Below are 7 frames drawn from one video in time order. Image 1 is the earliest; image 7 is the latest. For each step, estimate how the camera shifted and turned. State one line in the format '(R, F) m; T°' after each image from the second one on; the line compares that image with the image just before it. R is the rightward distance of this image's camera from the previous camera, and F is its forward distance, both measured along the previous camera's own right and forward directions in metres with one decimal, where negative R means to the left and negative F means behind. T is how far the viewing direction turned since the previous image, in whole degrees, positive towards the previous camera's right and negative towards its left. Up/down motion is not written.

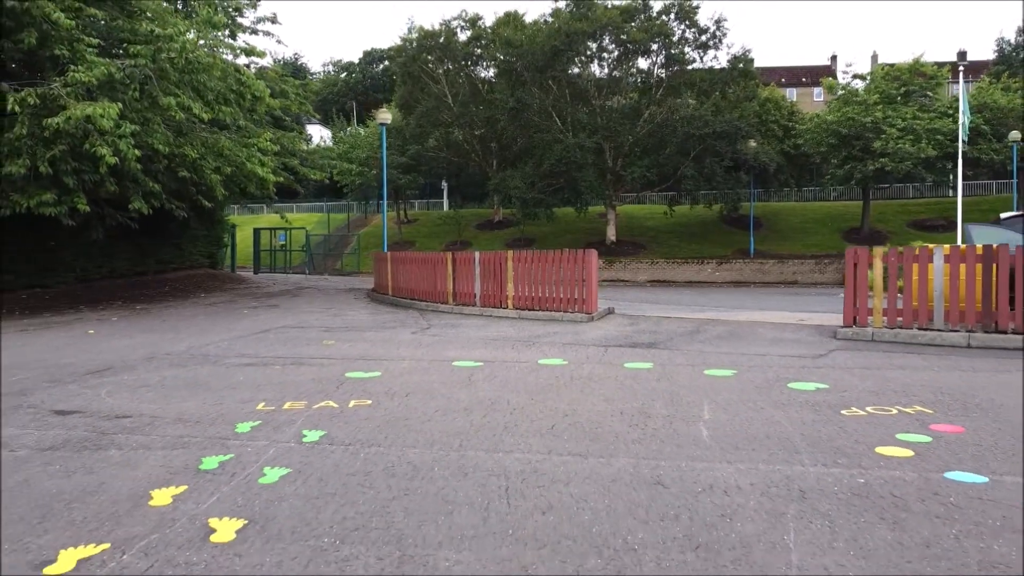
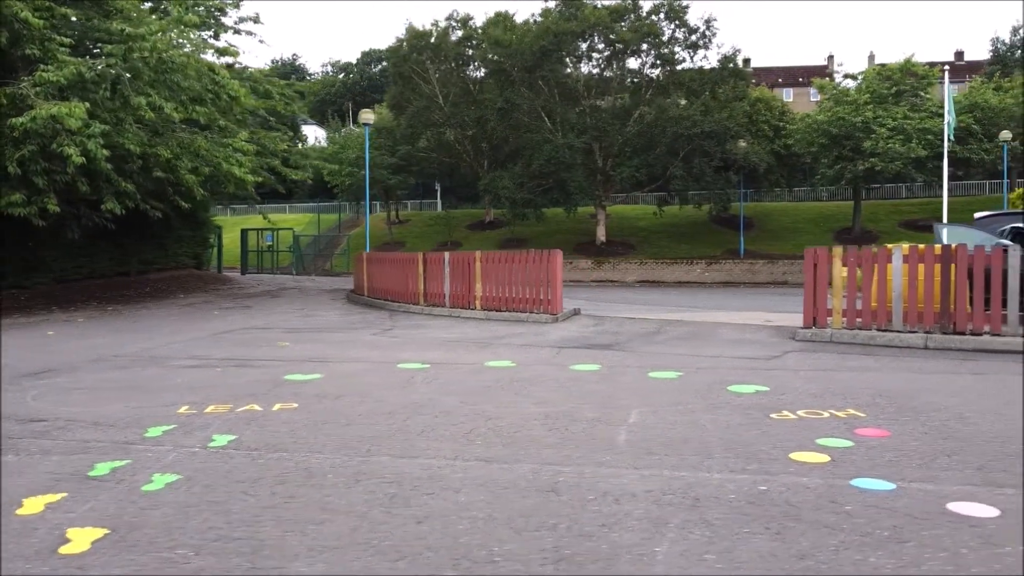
(+0.6, +0.1) m; 0°
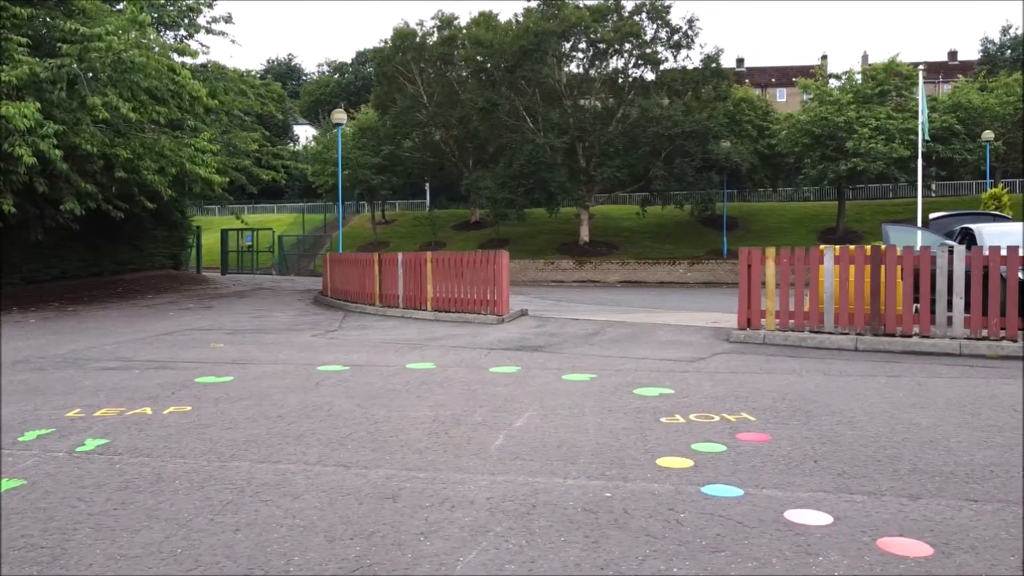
(+0.8, +0.1) m; 0°
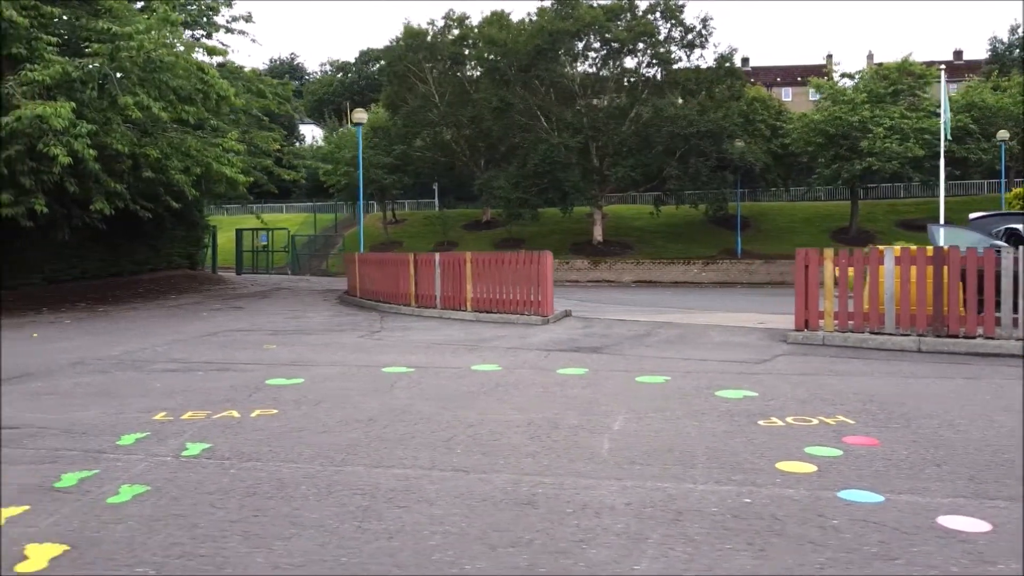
(-0.7, +0.1) m; 0°
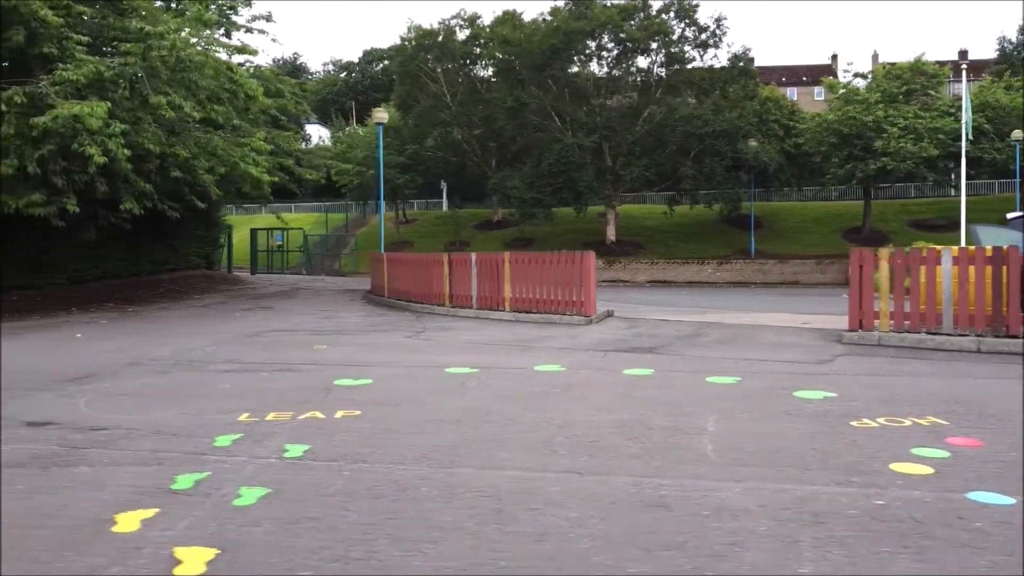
(-0.7, 0.0) m; 0°
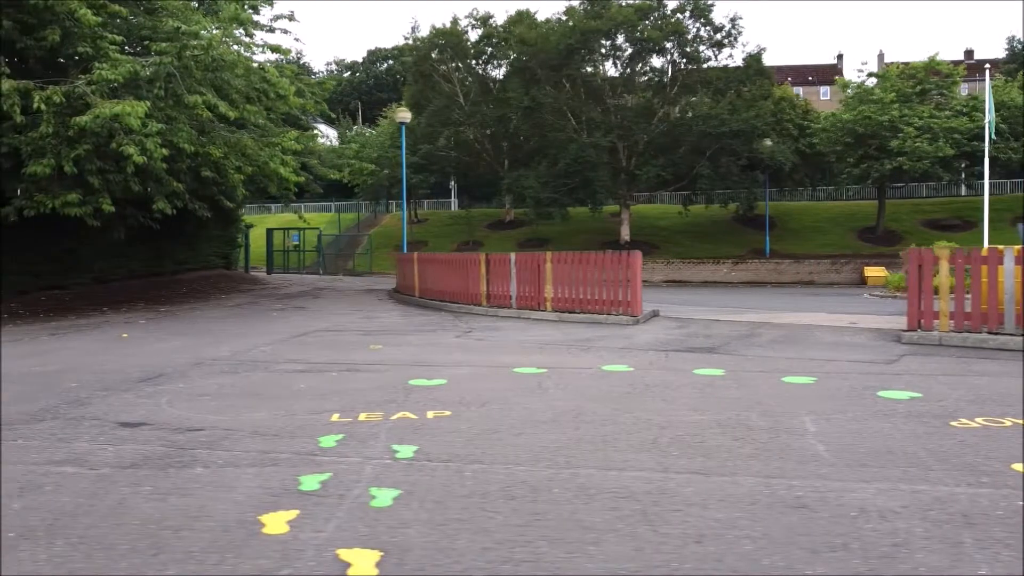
(-0.7, 0.0) m; 0°
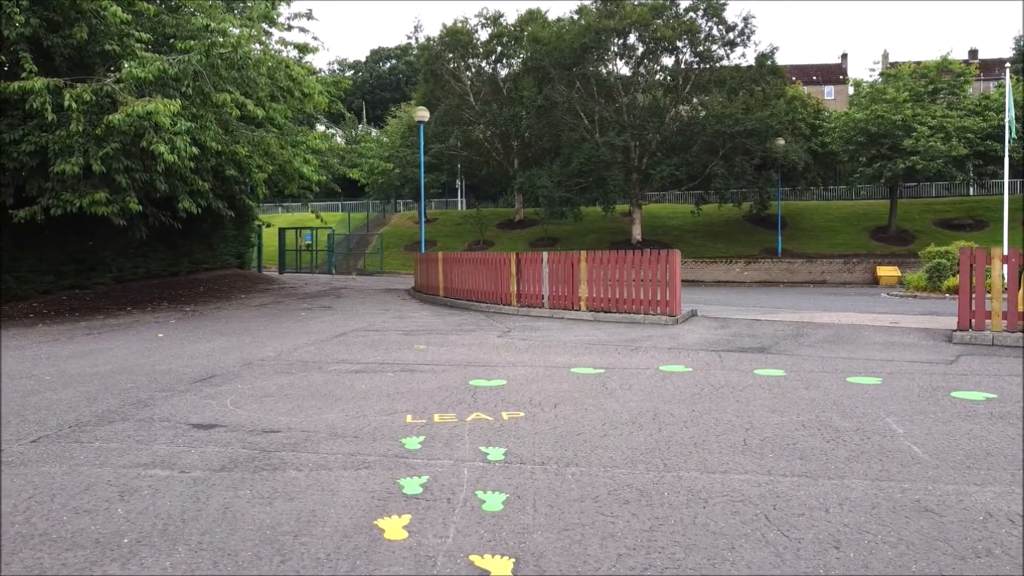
(-0.6, +0.1) m; 0°
